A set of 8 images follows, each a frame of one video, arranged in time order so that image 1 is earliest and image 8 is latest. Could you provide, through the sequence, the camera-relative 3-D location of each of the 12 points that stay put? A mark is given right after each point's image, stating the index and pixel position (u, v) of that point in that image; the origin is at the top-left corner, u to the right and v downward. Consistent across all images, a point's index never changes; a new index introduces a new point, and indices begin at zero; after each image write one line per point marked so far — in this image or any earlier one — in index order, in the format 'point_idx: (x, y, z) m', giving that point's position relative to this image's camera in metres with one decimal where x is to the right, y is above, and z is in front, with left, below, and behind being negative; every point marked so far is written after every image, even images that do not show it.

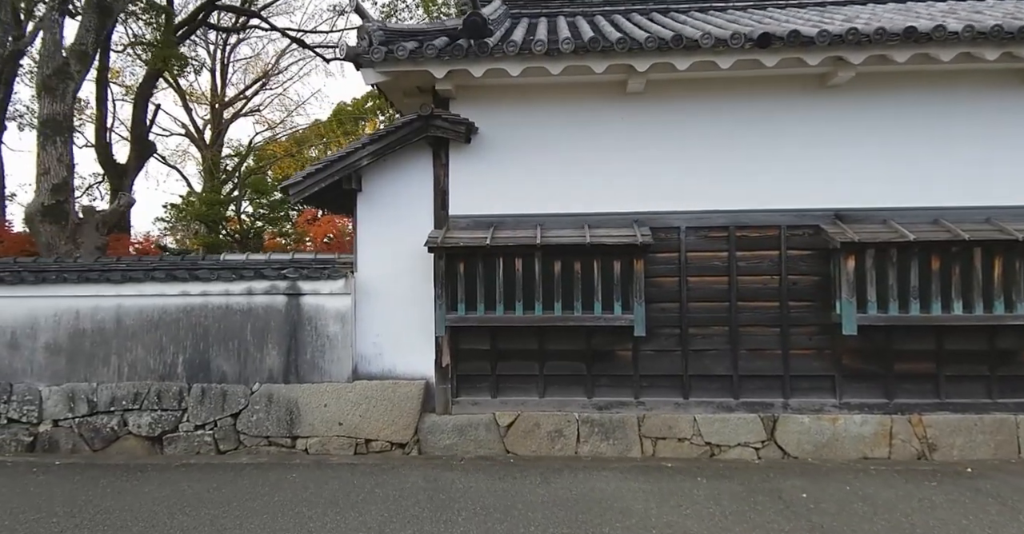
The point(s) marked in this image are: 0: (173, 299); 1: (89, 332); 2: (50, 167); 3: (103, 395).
0: (-3.4, -0.3, +6.9) m
1: (-4.3, -0.7, +7.0) m
2: (-5.7, +1.3, +8.7) m
3: (-4.1, -1.3, +6.9) m
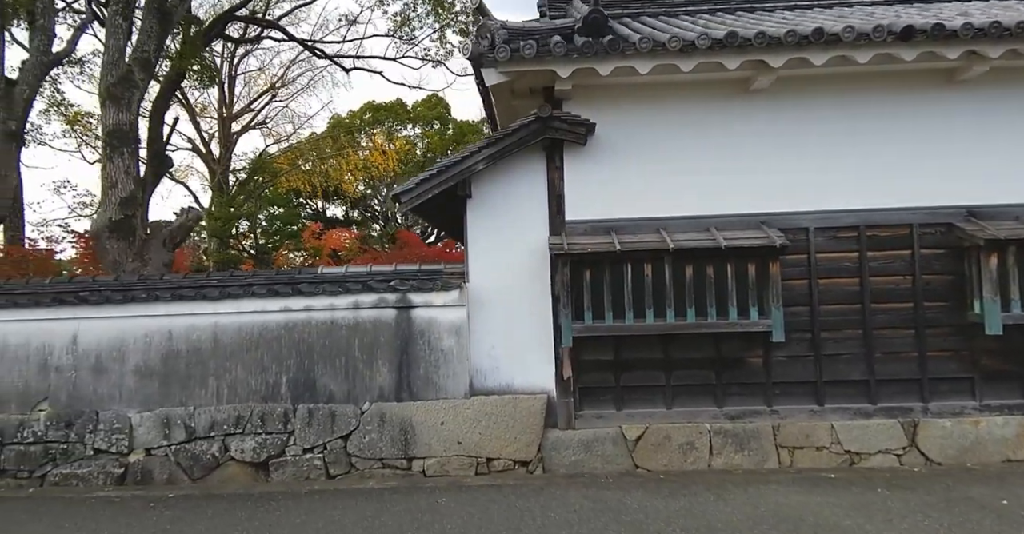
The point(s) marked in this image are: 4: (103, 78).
0: (-2.3, -0.5, +6.5) m
1: (-3.1, -0.8, +6.6) m
2: (-4.7, +1.0, +8.3) m
3: (-2.9, -1.4, +6.5) m
4: (-4.9, +2.3, +8.4) m
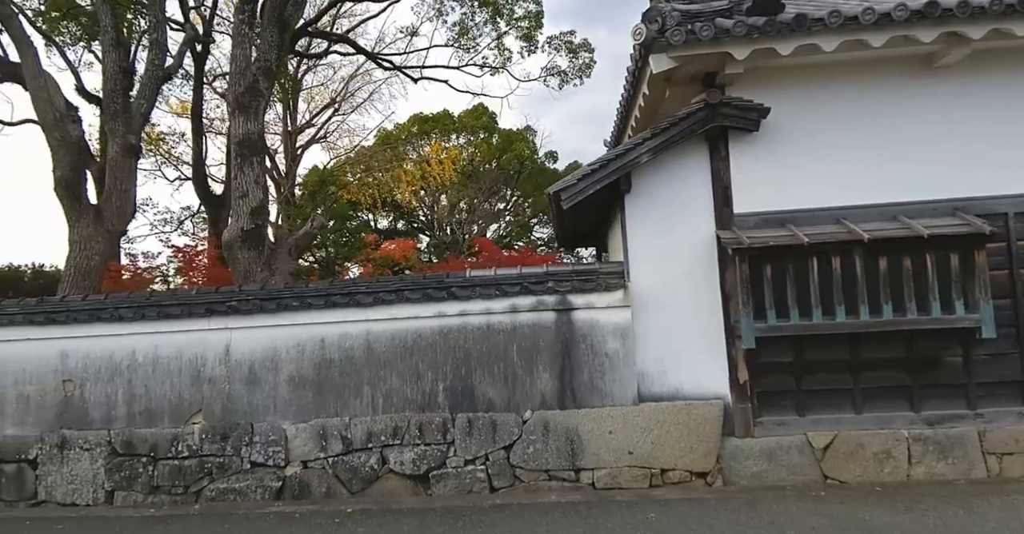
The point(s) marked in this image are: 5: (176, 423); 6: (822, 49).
0: (-0.8, -0.5, +6.3) m
1: (-1.6, -0.9, +6.4) m
2: (-3.1, +0.9, +8.2) m
3: (-1.4, -1.5, +6.3) m
4: (-3.4, +2.2, +8.3) m
5: (-3.1, -1.5, +6.5) m
6: (+2.5, +1.8, +5.6) m
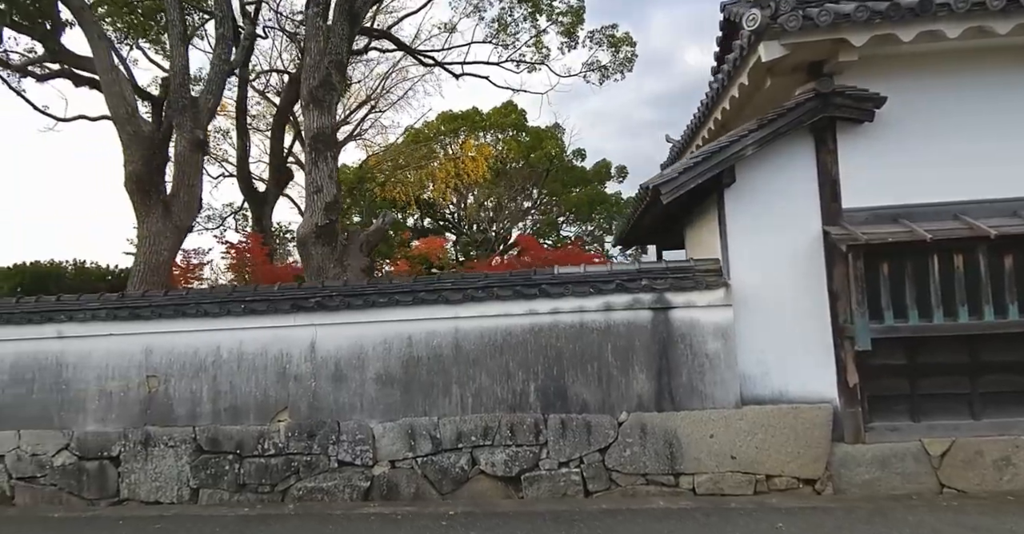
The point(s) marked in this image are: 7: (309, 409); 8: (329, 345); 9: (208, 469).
0: (0.0, -0.5, +6.1) m
1: (-0.8, -0.8, +6.2) m
2: (-2.2, +1.0, +8.1) m
3: (-0.6, -1.4, +6.1) m
4: (-2.5, +2.2, +8.2) m
5: (-2.3, -1.4, +6.4) m
6: (+3.3, +1.8, +5.3) m
7: (-1.9, -1.3, +6.3) m
8: (-1.7, -0.7, +6.4) m
9: (-2.8, -1.9, +6.4) m
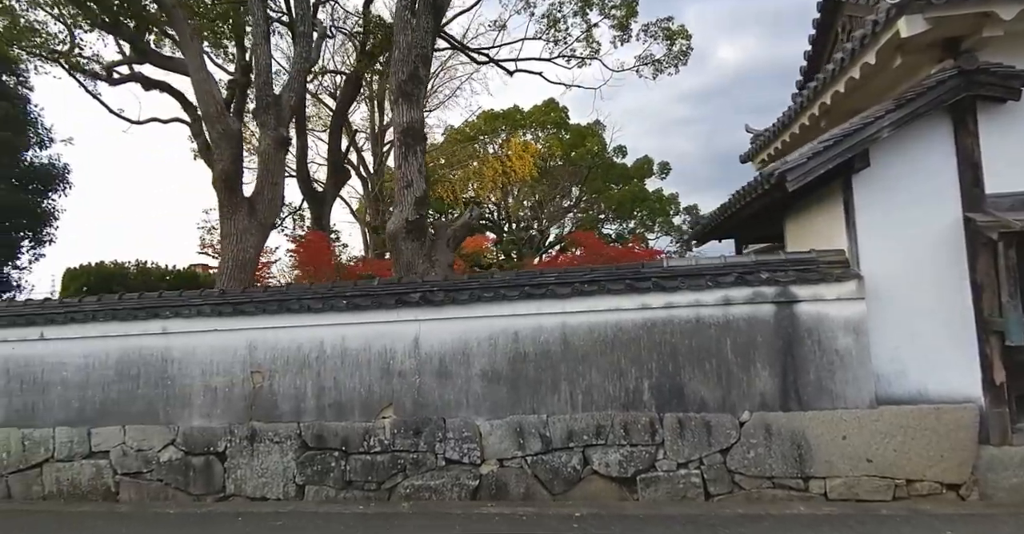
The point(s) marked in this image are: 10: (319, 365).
0: (+1.0, -0.4, +5.9) m
1: (+0.2, -0.8, +6.1) m
2: (-1.1, +1.0, +8.0) m
3: (+0.4, -1.4, +5.9) m
4: (-1.4, +2.3, +8.2) m
5: (-1.3, -1.4, +6.3) m
6: (+4.2, +1.9, +4.9) m
7: (-0.9, -1.2, +6.2) m
8: (-0.7, -0.7, +6.3) m
9: (-1.8, -1.8, +6.3) m
10: (-1.8, -0.9, +6.5) m
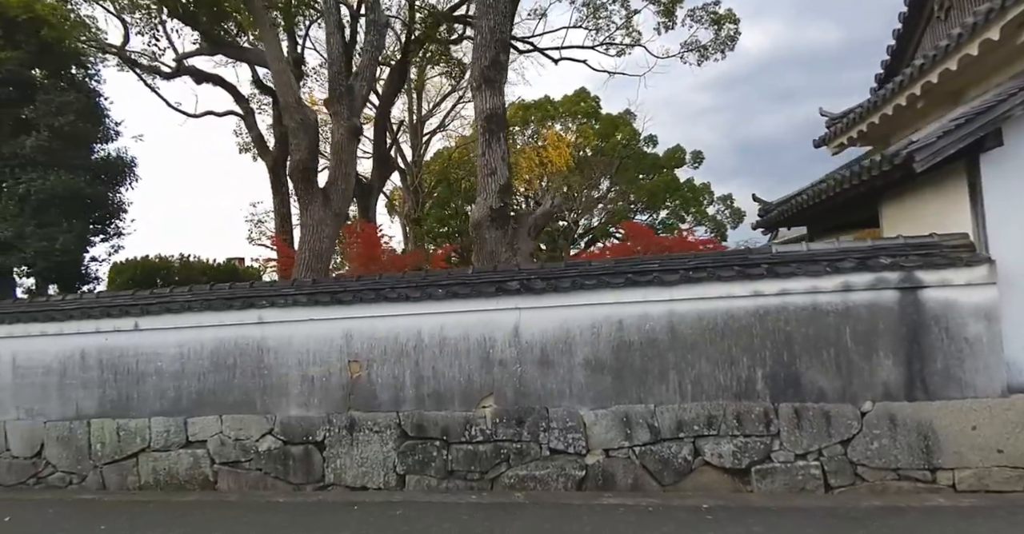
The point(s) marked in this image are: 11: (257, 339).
0: (+1.9, -0.3, +5.8) m
1: (+1.1, -0.7, +6.0) m
2: (-0.2, +1.1, +7.9) m
3: (+1.3, -1.3, +5.8) m
4: (-0.4, +2.4, +8.1) m
5: (-0.4, -1.3, +6.3) m
6: (+5.0, +2.0, +4.6) m
7: (0.0, -1.1, +6.2) m
8: (+0.2, -0.6, +6.2) m
9: (-0.9, -1.7, +6.3) m
10: (-0.9, -0.8, +6.4) m
11: (-2.5, -0.7, +6.8) m
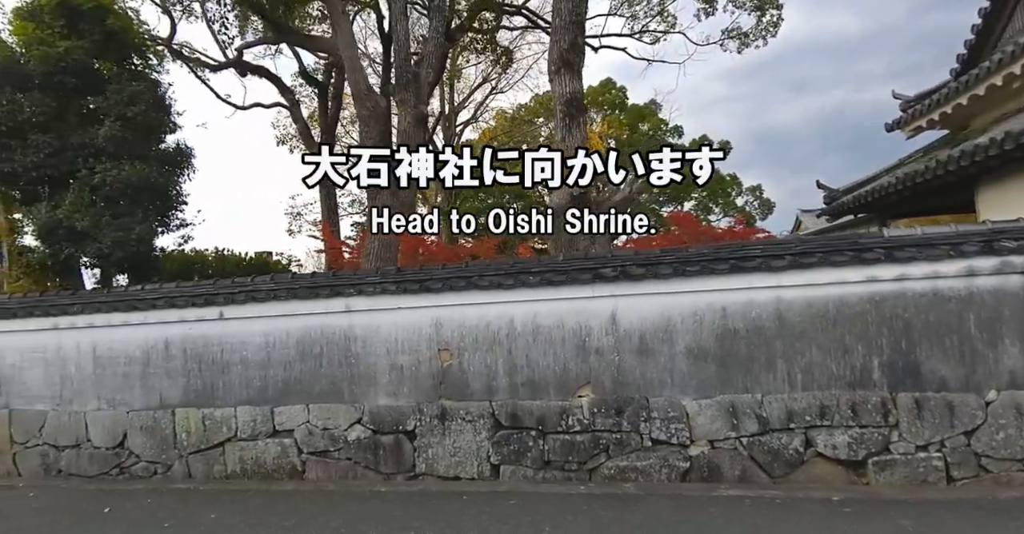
0: (+2.7, -0.2, +5.6) m
1: (+1.9, -0.5, +5.8) m
2: (+0.7, +1.3, +7.7) m
3: (+2.1, -1.1, +5.6) m
4: (+0.5, +2.5, +7.9) m
5: (+0.5, -1.1, +6.1) m
6: (+5.8, +2.1, +4.3) m
7: (+0.9, -1.0, +6.0) m
8: (+1.0, -0.4, +6.0) m
9: (0.0, -1.6, +6.2) m
10: (0.0, -0.7, +6.3) m
11: (-1.6, -0.6, +6.7) m
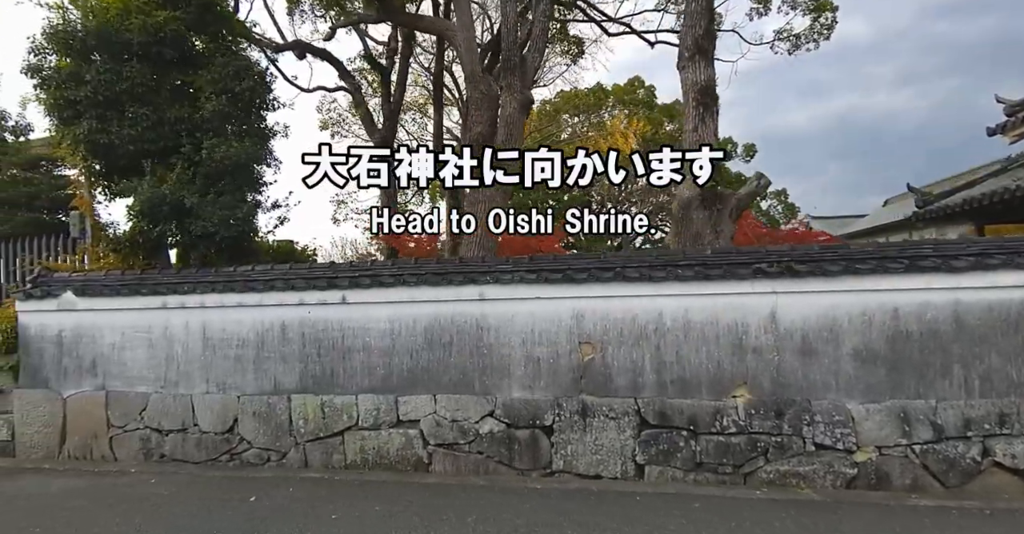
0: (+4.0, -0.2, +5.3) m
1: (+3.2, -0.5, +5.5) m
2: (+2.1, +1.3, +7.5) m
3: (+3.4, -1.2, +5.4) m
4: (+1.9, +2.6, +7.6) m
5: (+1.7, -1.1, +5.9) m
6: (+7.2, +2.0, +4.0) m
7: (+2.2, -1.0, +5.8) m
8: (+2.3, -0.4, +5.8) m
9: (+1.2, -1.5, +5.9) m
10: (+1.3, -0.6, +6.0) m
11: (-0.3, -0.5, +6.5) m
